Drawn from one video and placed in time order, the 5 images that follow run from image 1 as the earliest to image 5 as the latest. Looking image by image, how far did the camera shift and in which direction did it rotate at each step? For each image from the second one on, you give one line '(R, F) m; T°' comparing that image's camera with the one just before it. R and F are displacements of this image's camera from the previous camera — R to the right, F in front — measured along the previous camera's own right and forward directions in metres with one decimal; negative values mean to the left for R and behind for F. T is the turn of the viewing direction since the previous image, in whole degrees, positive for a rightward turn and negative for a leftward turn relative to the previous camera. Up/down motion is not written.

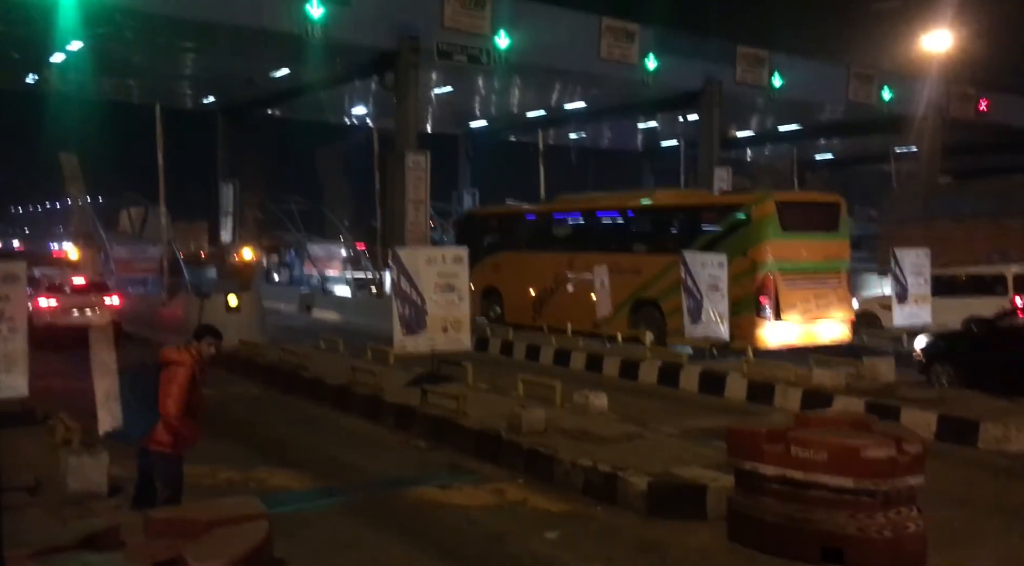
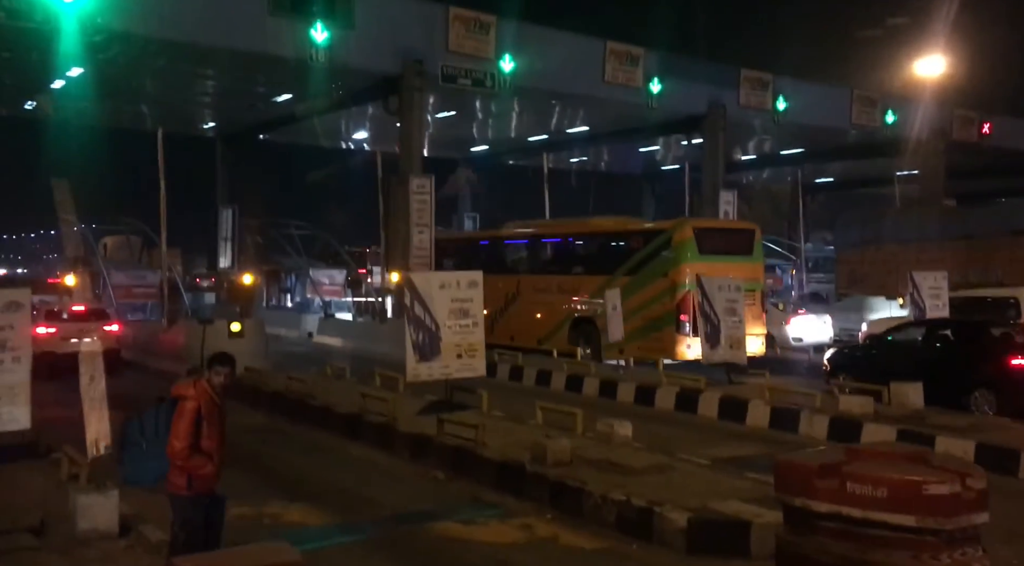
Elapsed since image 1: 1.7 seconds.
(-0.2, +0.3) m; 0°
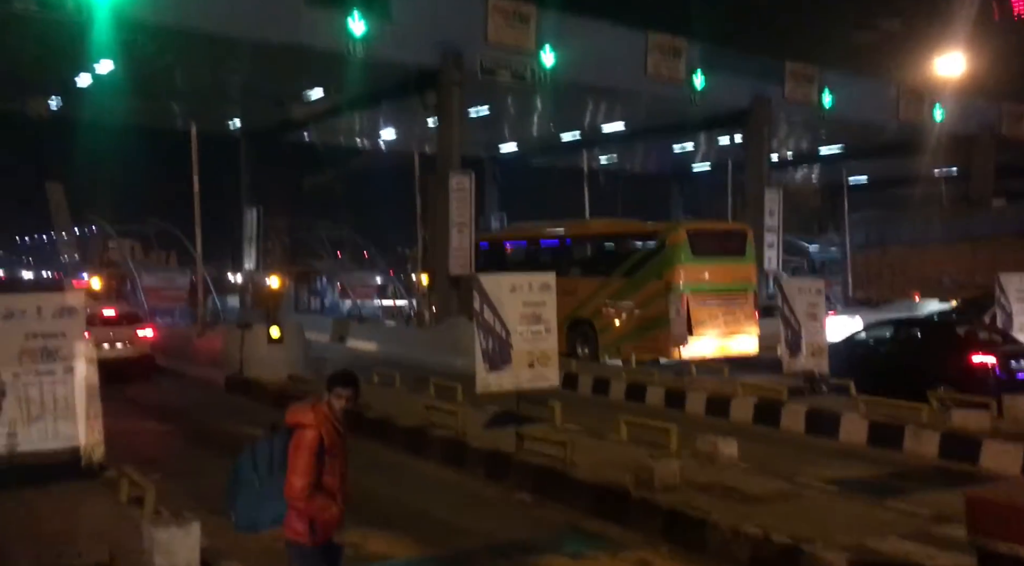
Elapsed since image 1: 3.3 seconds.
(-0.6, +0.9) m; -1°
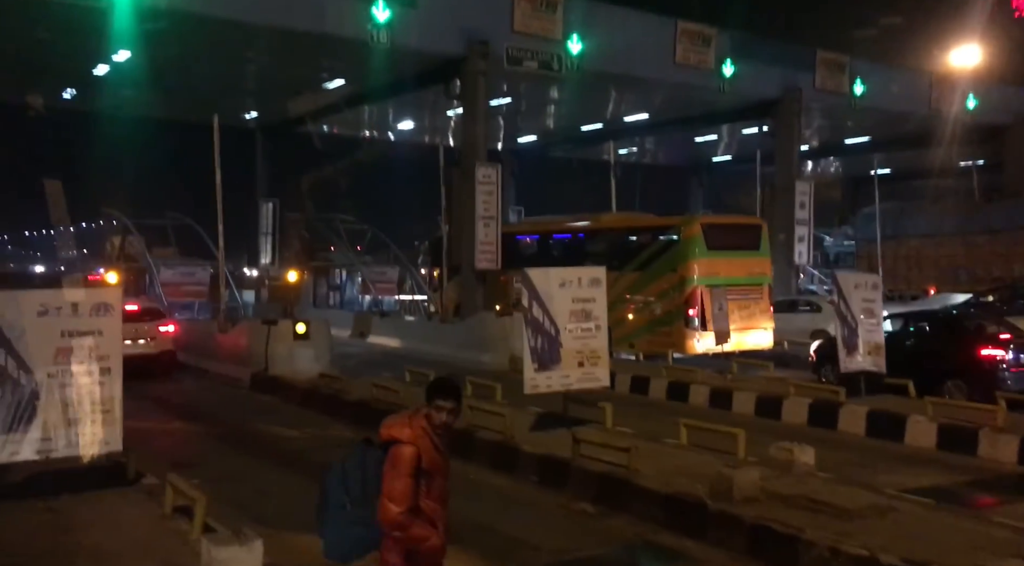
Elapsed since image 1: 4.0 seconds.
(-0.4, +0.6) m; 0°
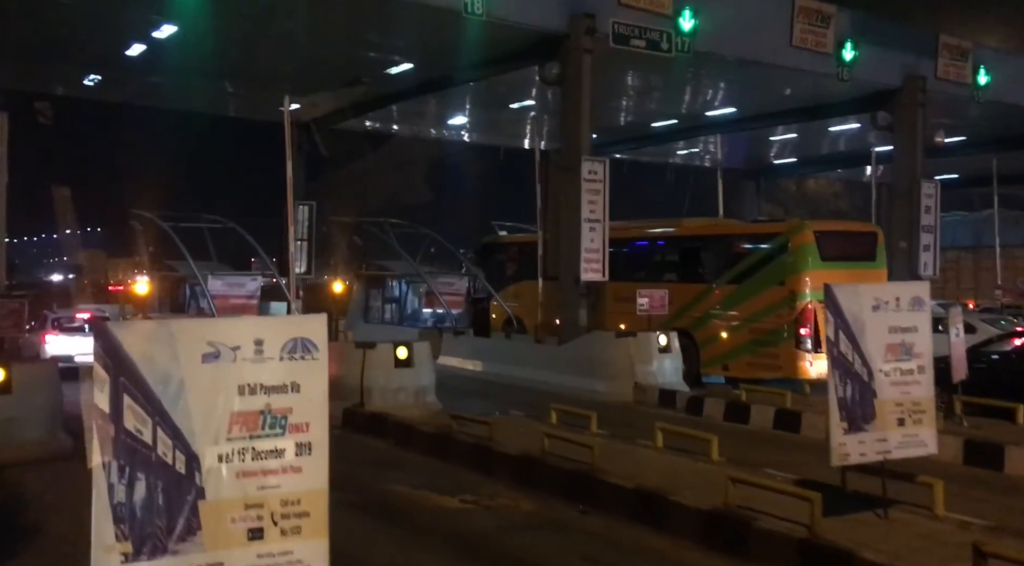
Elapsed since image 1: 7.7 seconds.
(-2.1, +3.3) m; +1°
